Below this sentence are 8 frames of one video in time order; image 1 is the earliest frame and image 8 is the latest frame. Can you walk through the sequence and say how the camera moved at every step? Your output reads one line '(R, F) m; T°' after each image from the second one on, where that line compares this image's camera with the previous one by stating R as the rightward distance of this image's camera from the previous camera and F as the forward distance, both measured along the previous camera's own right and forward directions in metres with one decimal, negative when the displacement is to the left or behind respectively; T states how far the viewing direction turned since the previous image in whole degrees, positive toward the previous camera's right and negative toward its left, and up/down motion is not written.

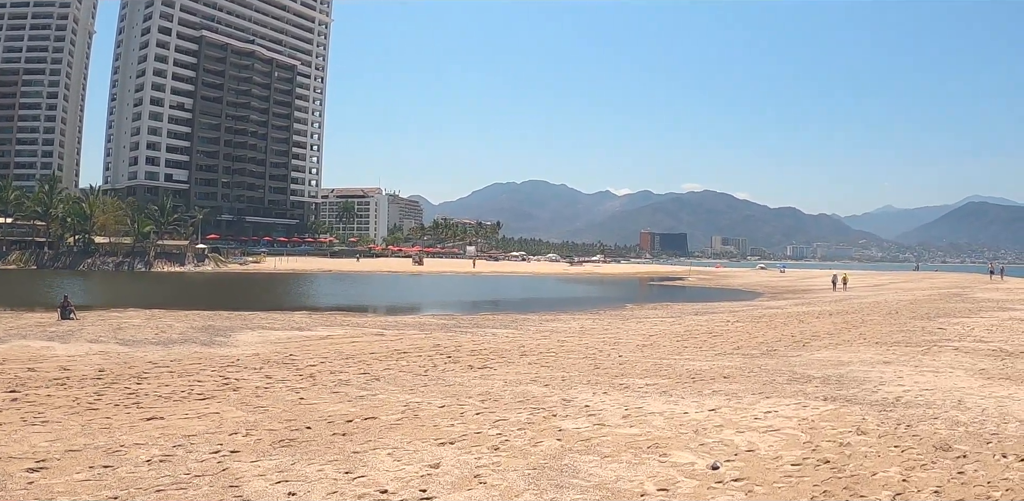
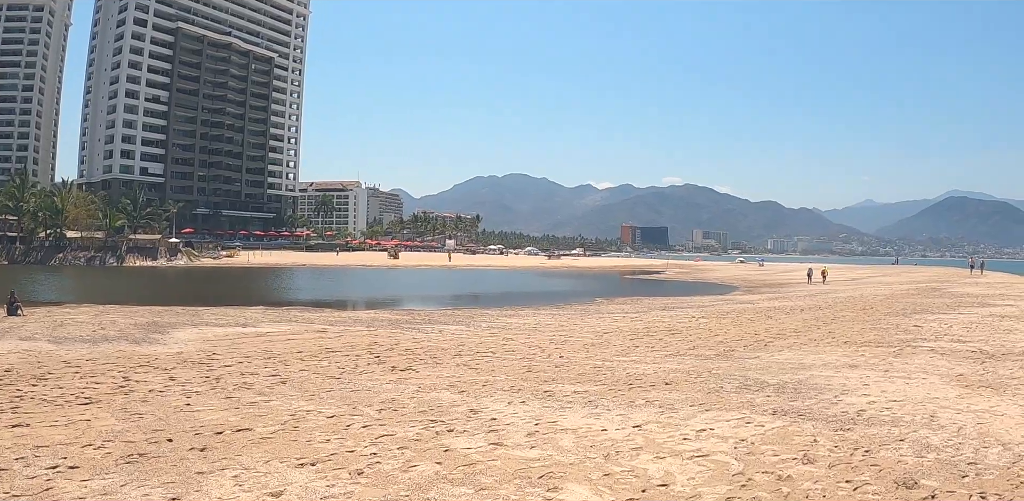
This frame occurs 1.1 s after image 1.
(+2.0, +2.5) m; +1°
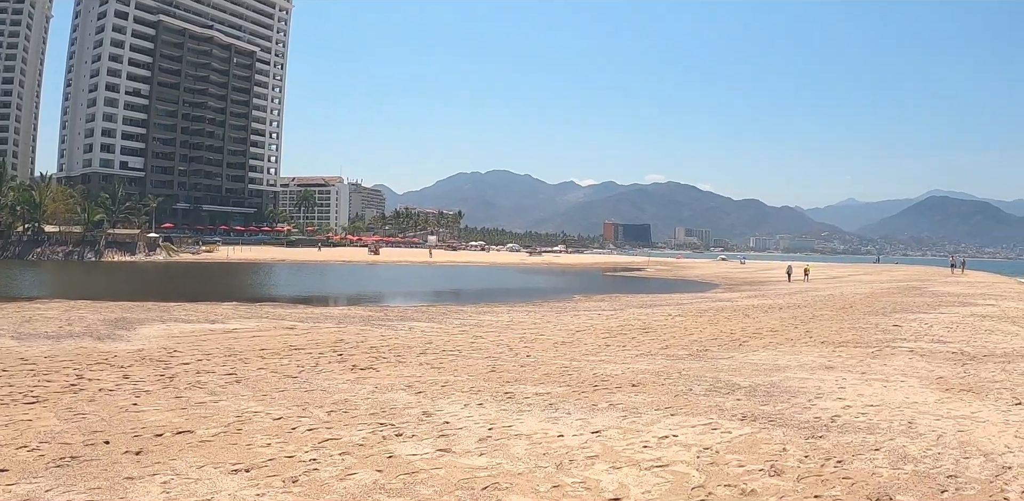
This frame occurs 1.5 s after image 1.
(+0.6, +0.8) m; +1°
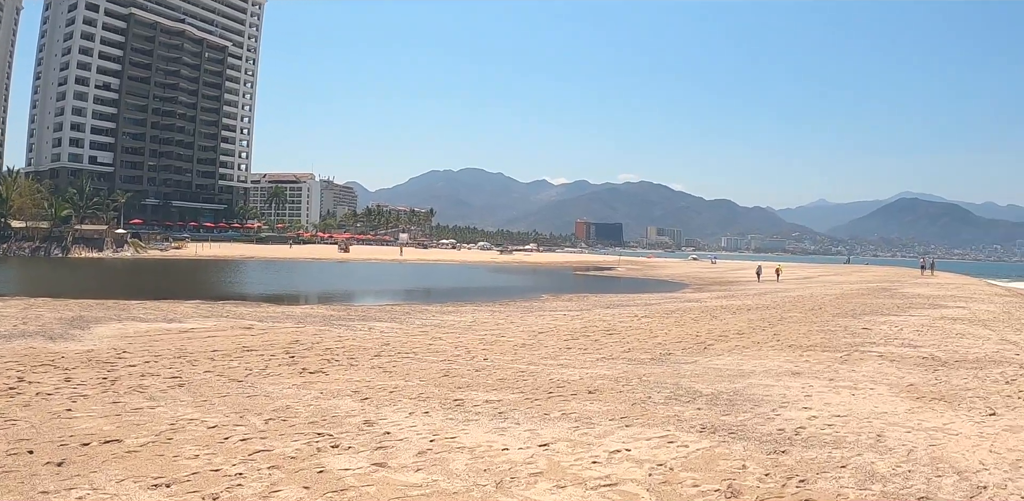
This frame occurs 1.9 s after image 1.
(+0.6, +0.8) m; +2°
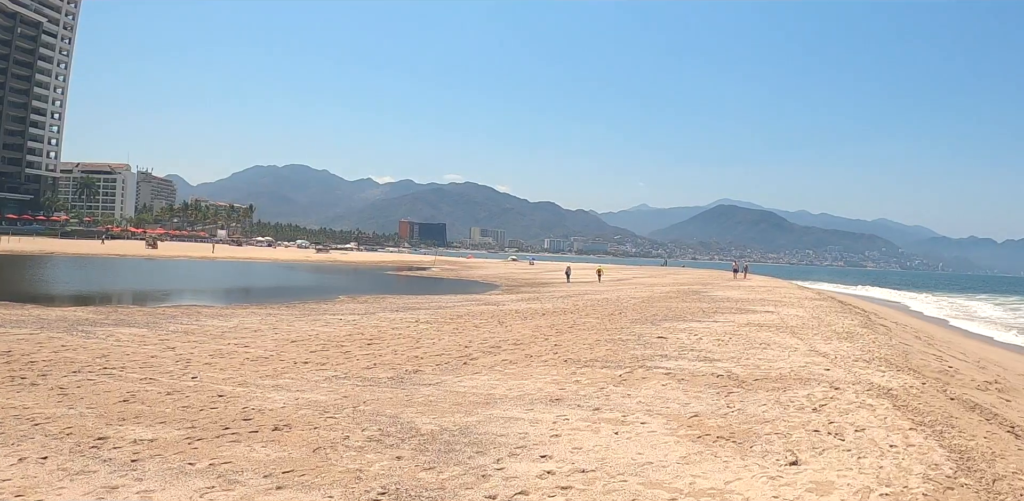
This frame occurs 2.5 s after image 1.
(+2.1, +2.8) m; +15°
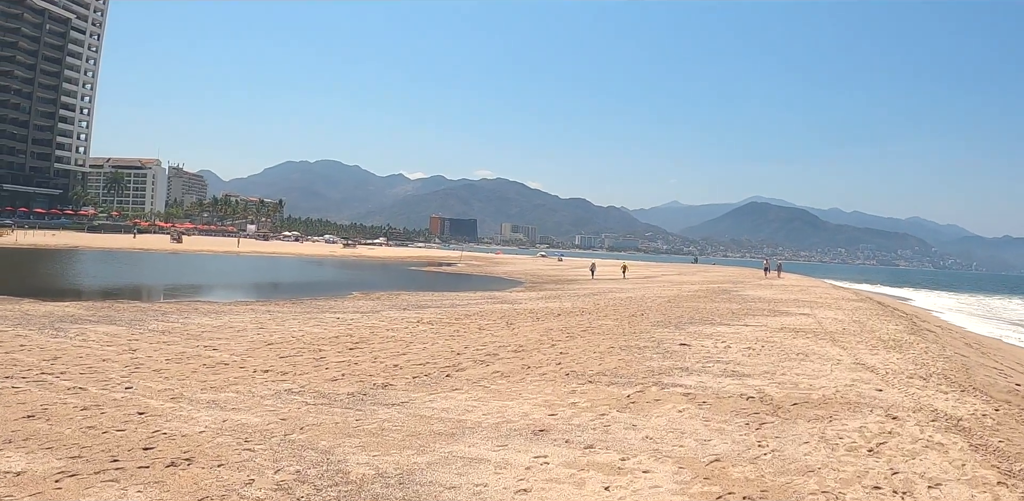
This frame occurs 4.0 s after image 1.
(+0.5, +1.5) m; -3°
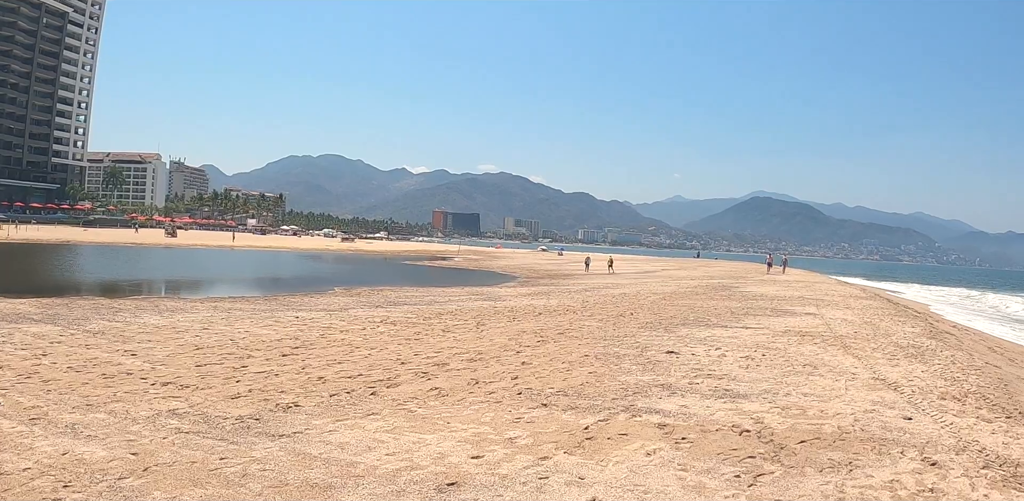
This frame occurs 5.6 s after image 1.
(+0.7, +1.5) m; 0°
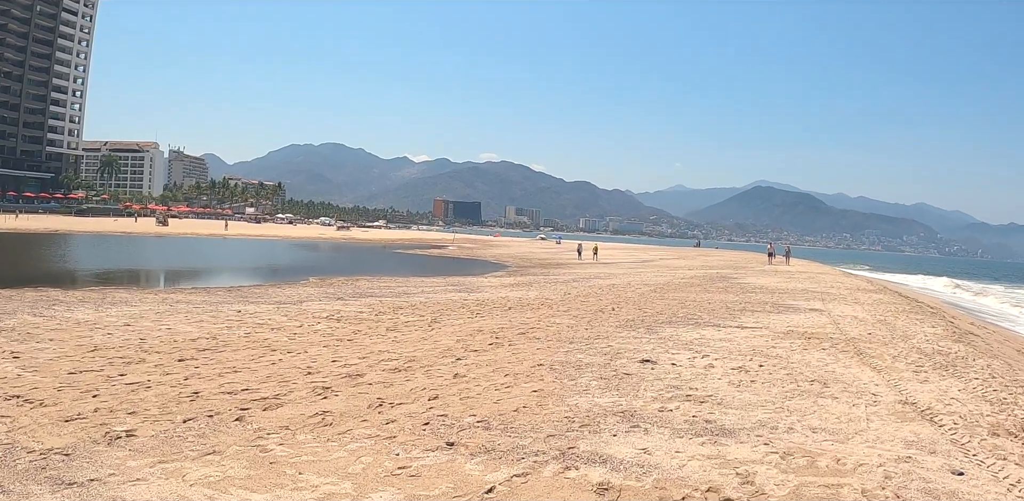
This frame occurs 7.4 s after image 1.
(+0.7, +1.6) m; 0°
